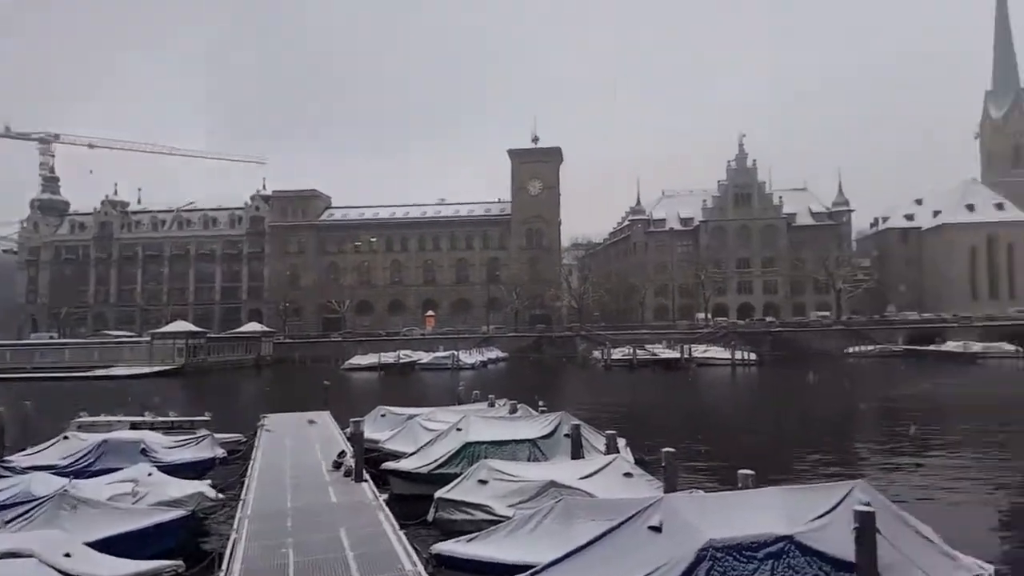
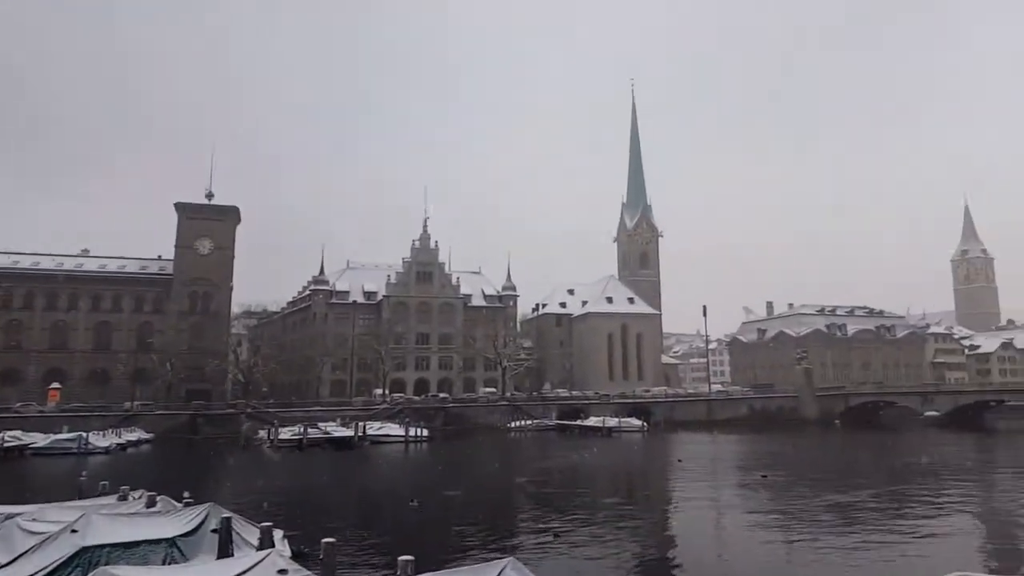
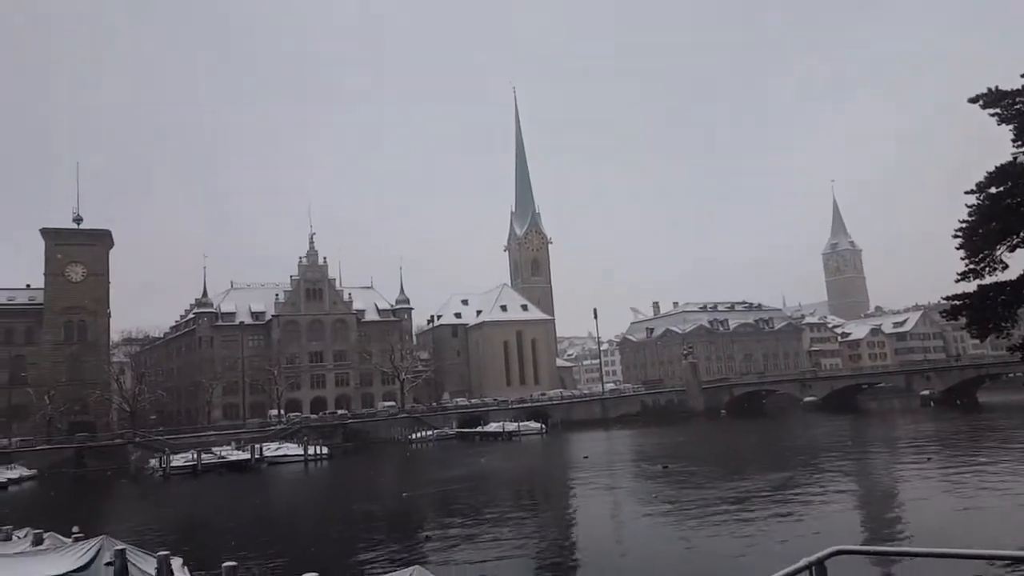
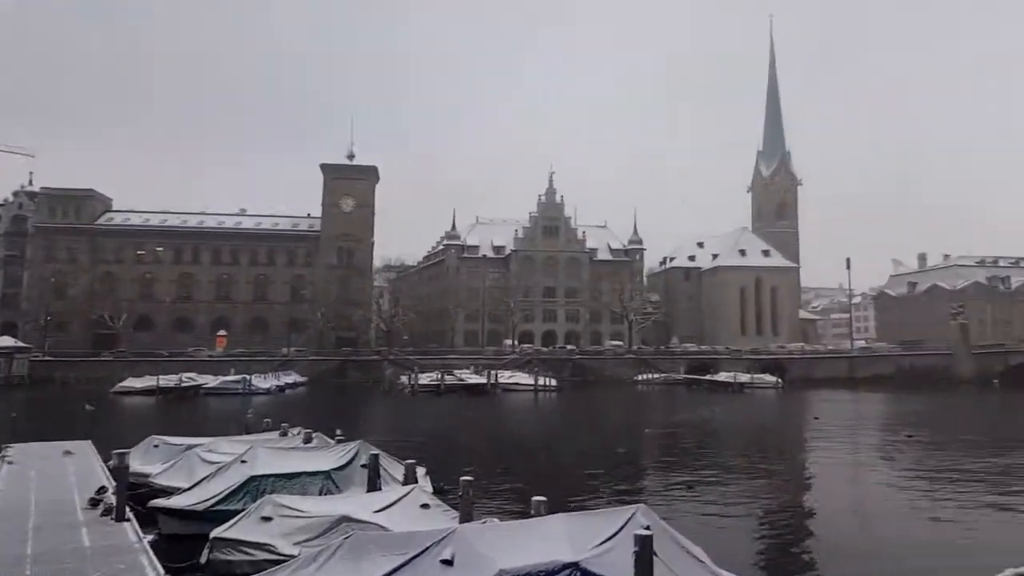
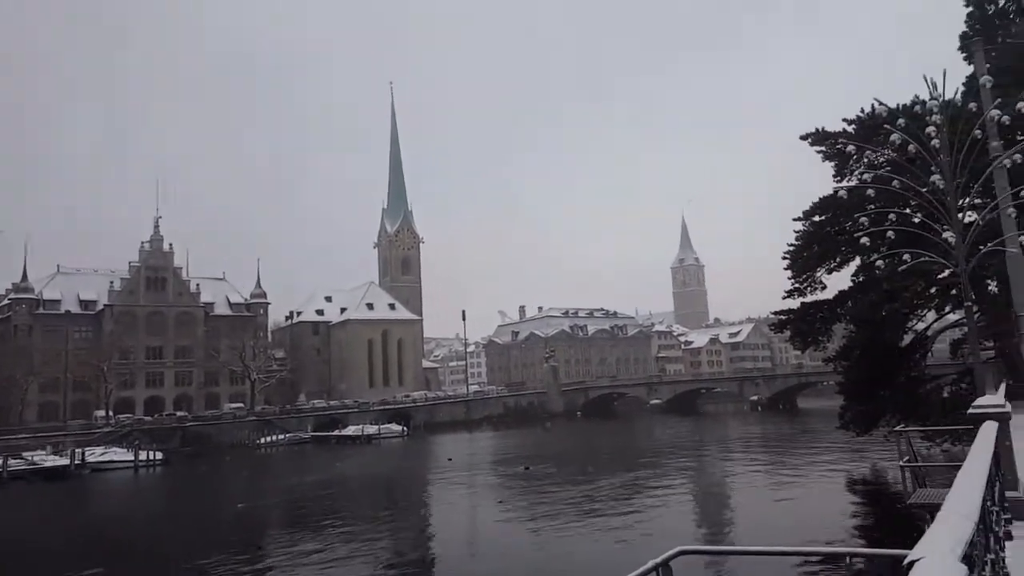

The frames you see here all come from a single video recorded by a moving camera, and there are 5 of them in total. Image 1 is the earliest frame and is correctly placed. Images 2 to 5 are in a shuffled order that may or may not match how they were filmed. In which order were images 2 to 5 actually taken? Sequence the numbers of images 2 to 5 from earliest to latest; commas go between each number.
4, 2, 3, 5
